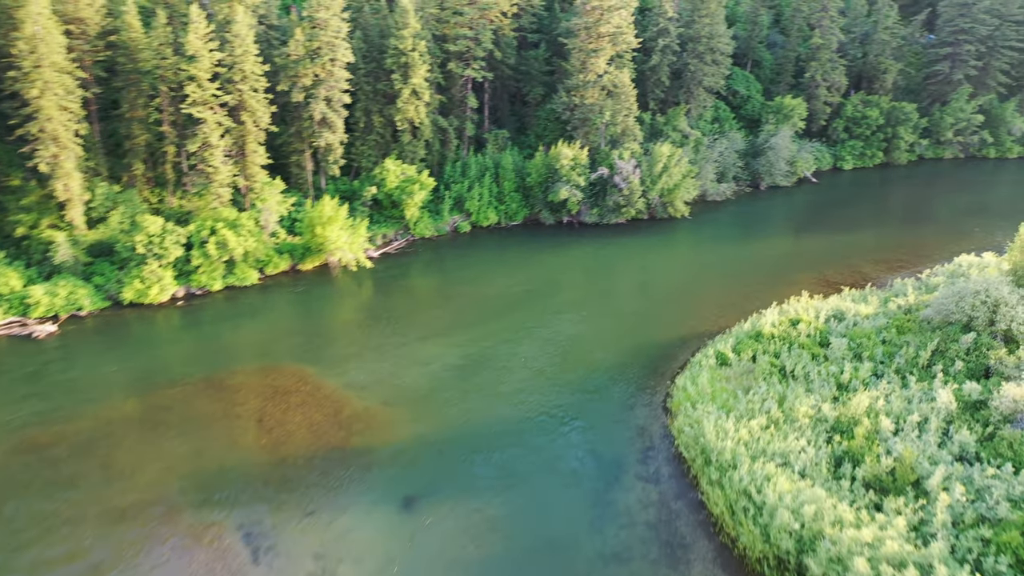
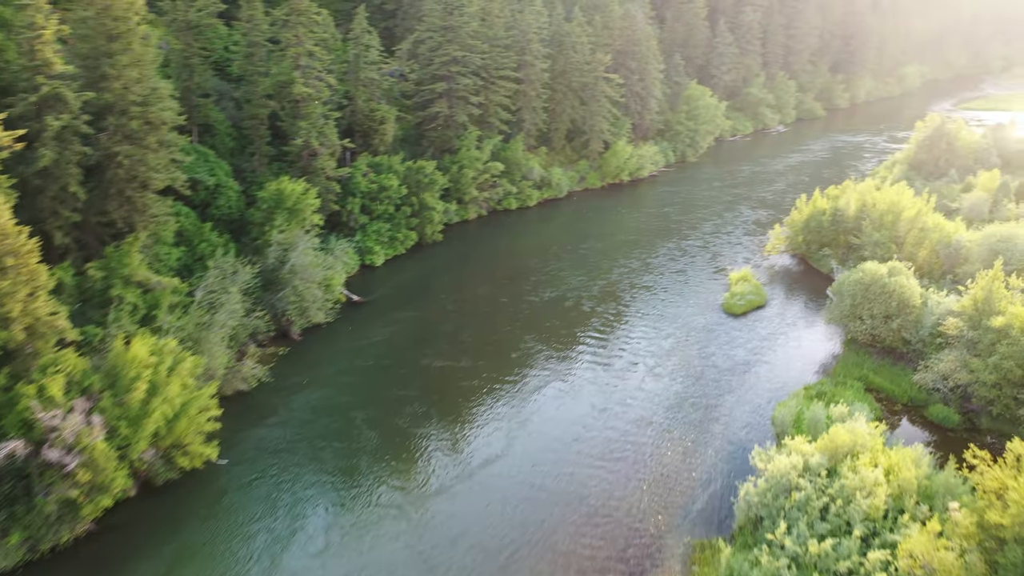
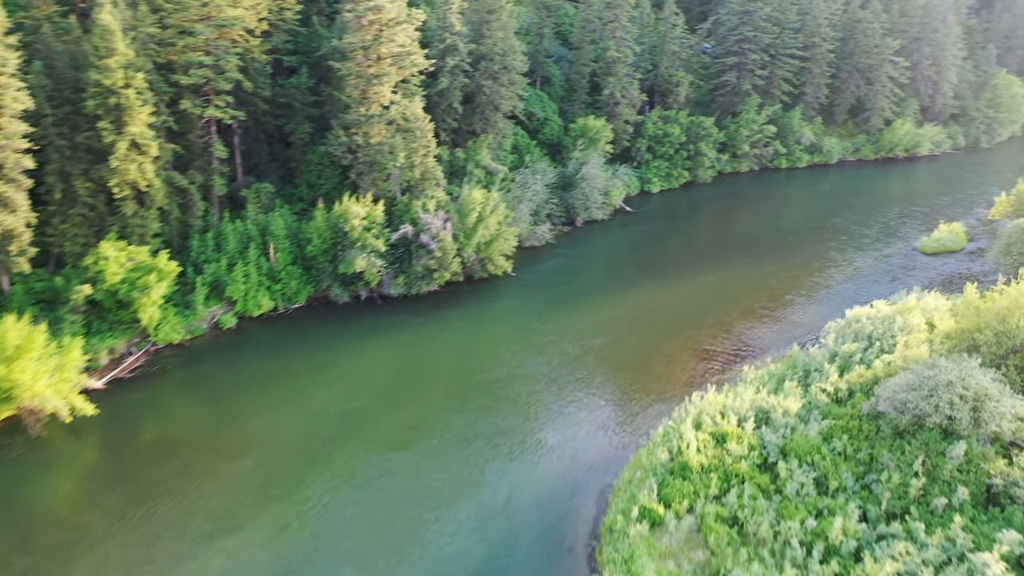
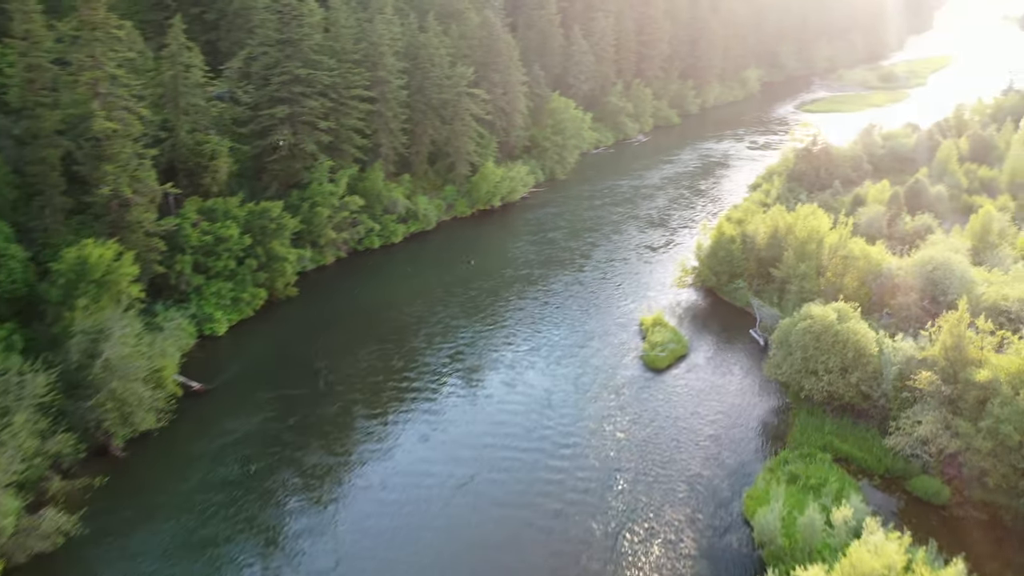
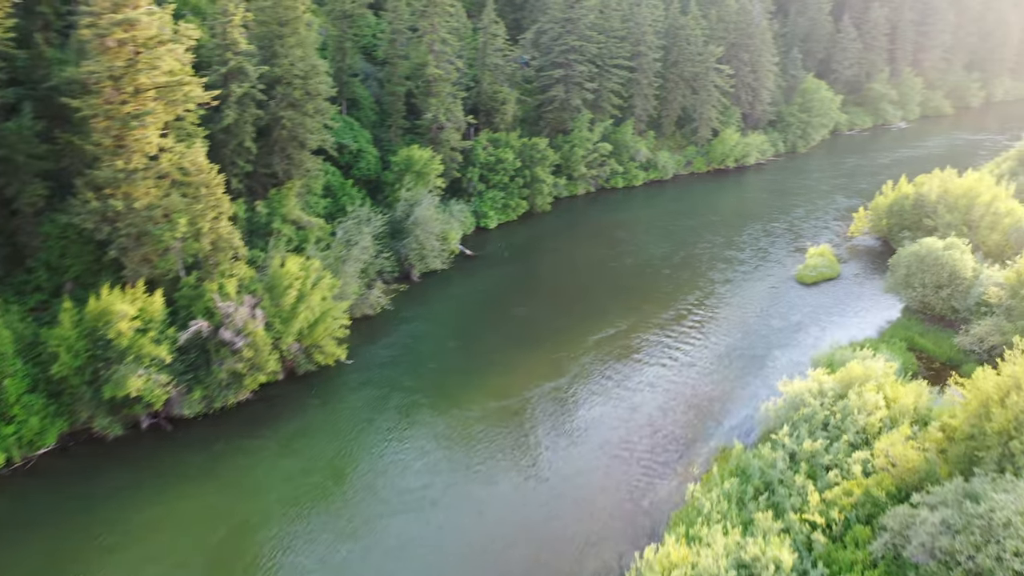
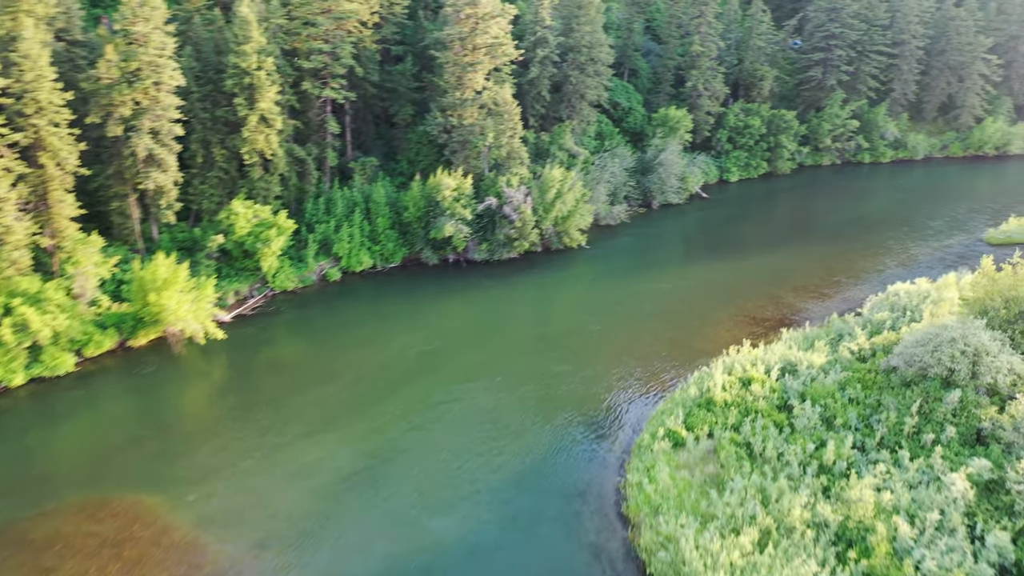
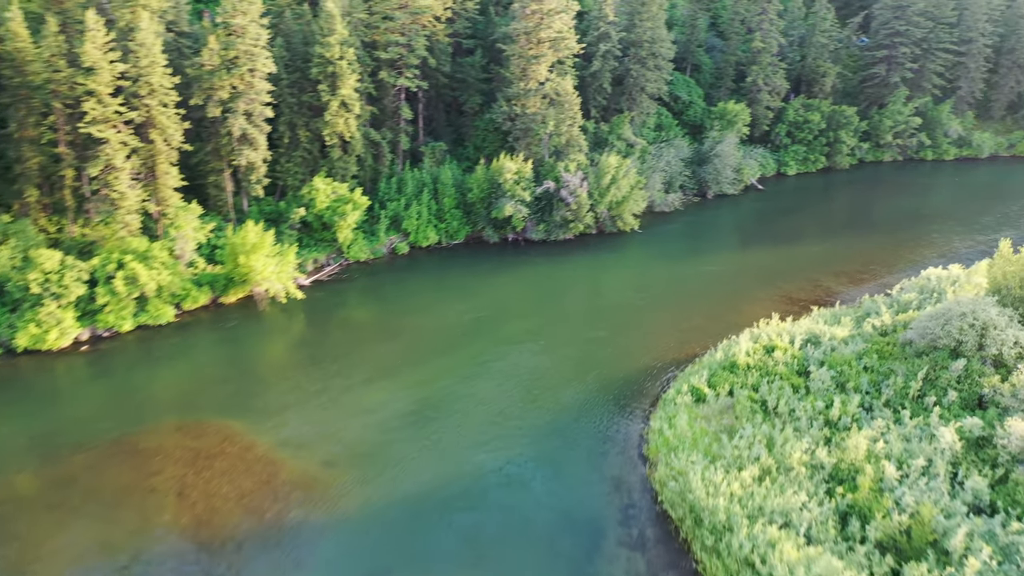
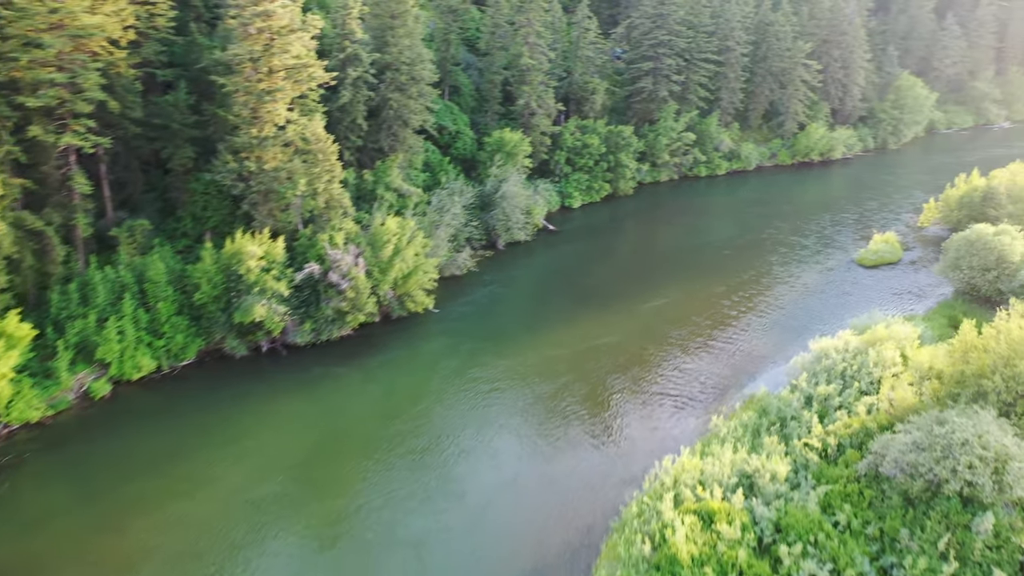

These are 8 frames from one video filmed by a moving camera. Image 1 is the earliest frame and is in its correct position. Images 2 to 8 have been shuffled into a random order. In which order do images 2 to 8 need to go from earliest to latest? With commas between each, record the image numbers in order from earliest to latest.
7, 6, 3, 8, 5, 2, 4
